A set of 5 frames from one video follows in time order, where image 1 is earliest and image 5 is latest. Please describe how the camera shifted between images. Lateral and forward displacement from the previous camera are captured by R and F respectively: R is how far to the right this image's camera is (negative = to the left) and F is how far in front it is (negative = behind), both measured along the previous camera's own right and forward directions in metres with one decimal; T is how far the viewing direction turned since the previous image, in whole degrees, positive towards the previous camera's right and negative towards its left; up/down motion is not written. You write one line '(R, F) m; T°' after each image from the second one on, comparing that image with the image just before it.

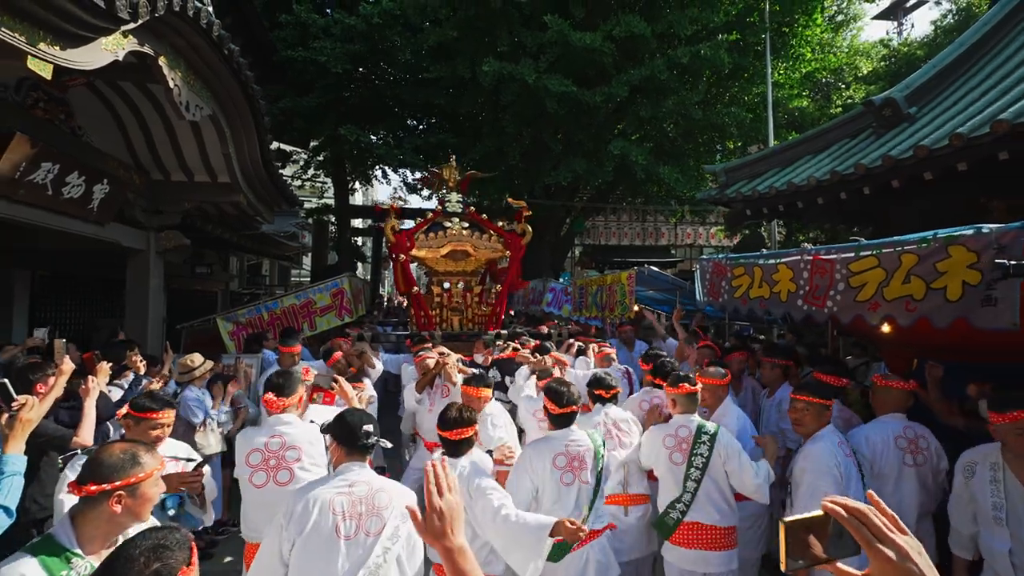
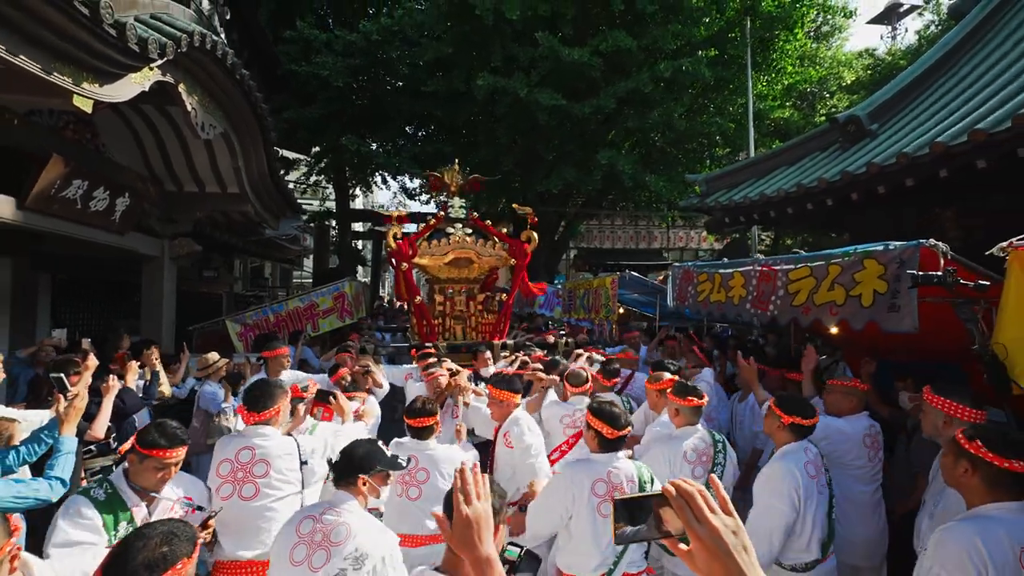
(+0.1, -0.5) m; 0°
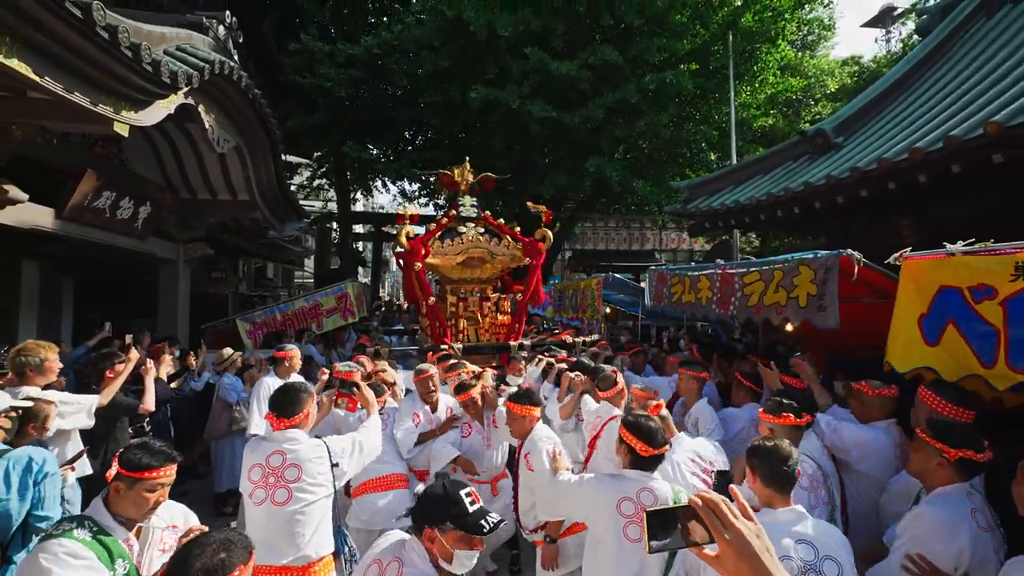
(+0.1, -0.6) m; 0°
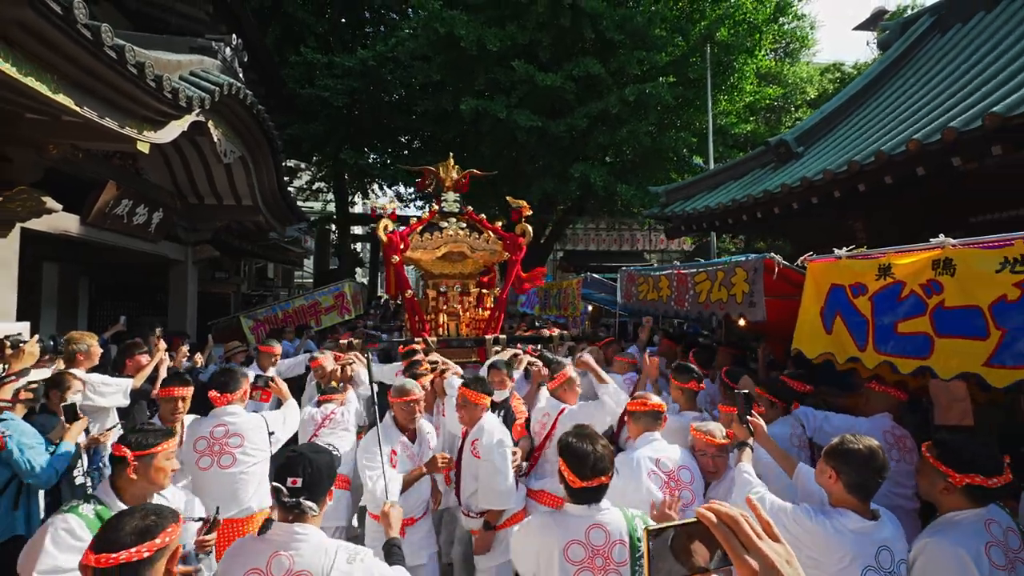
(+0.2, -0.6) m; 0°
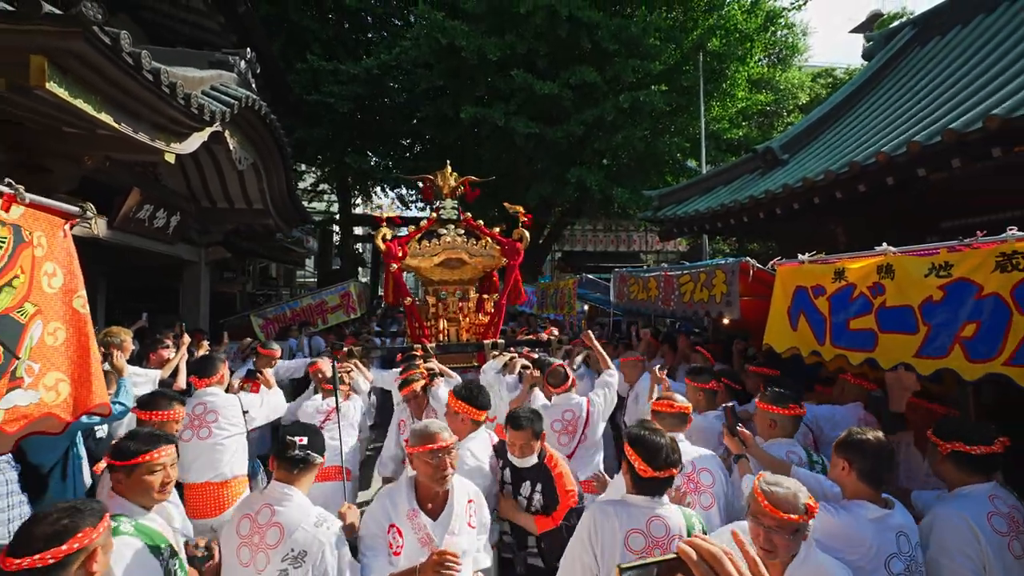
(0.0, -0.4) m; 0°
